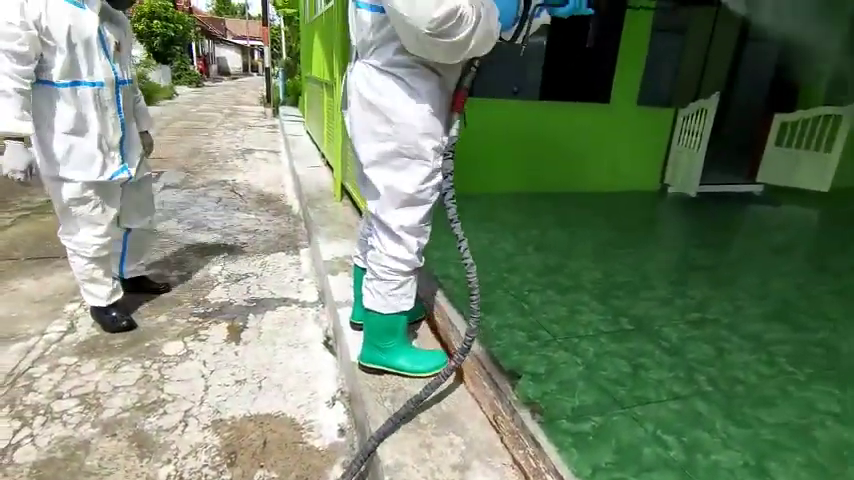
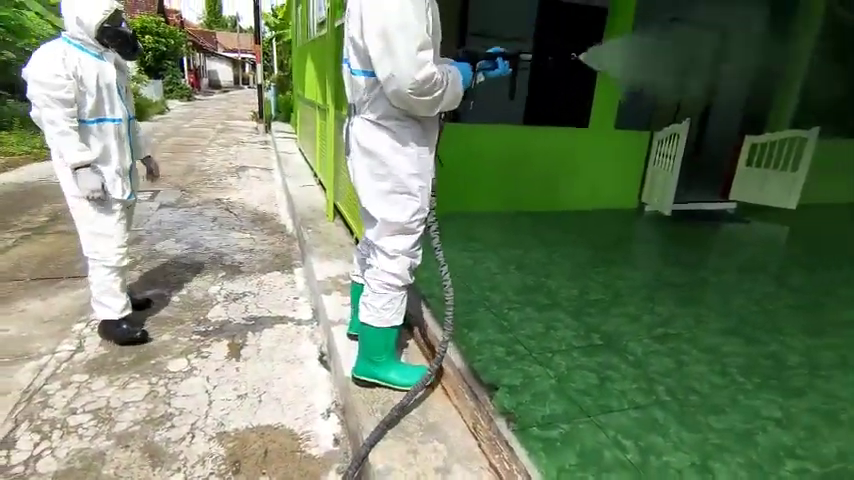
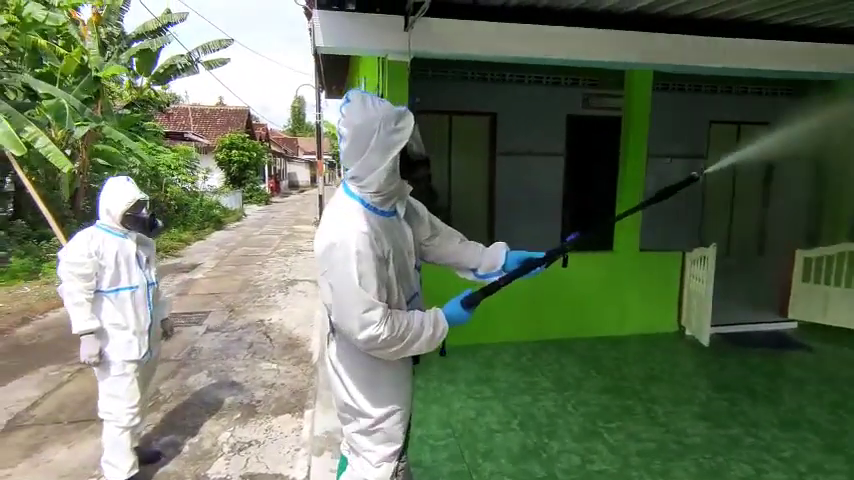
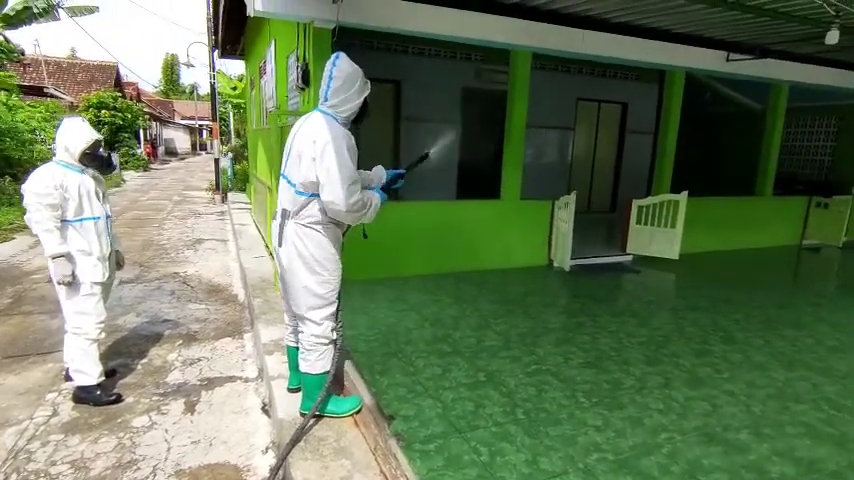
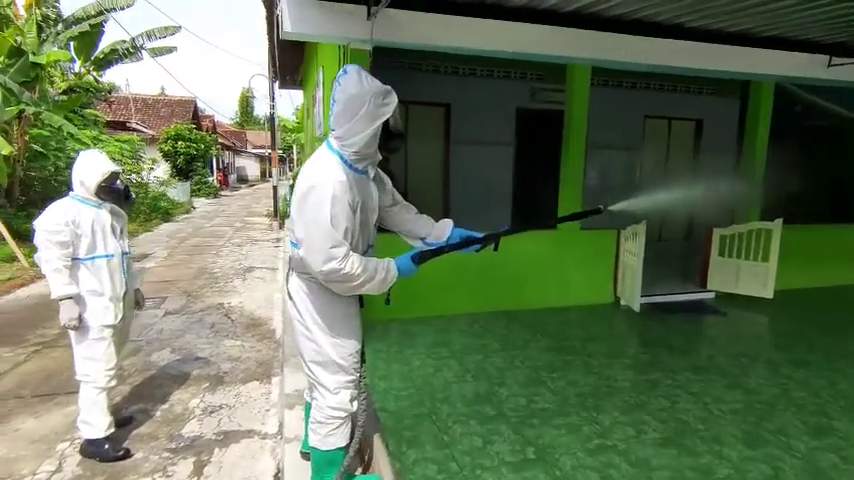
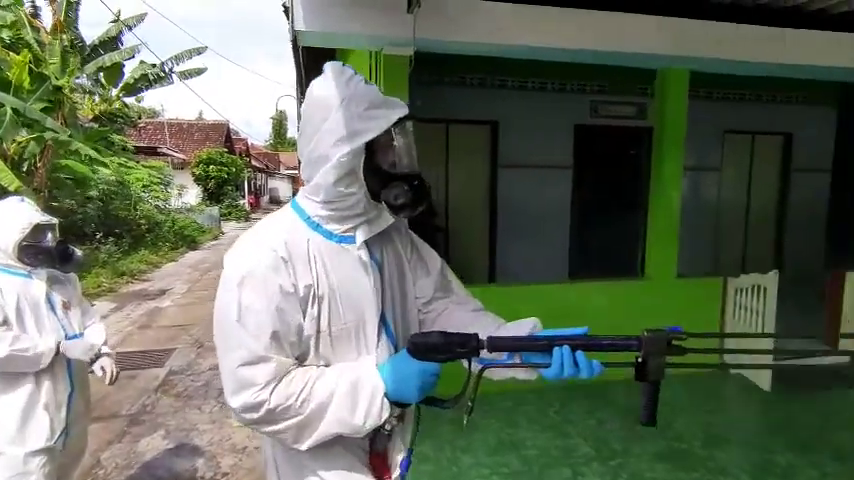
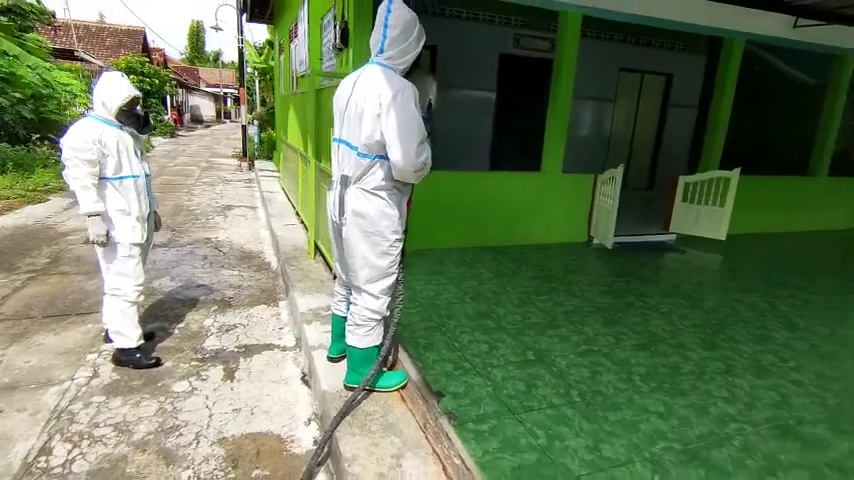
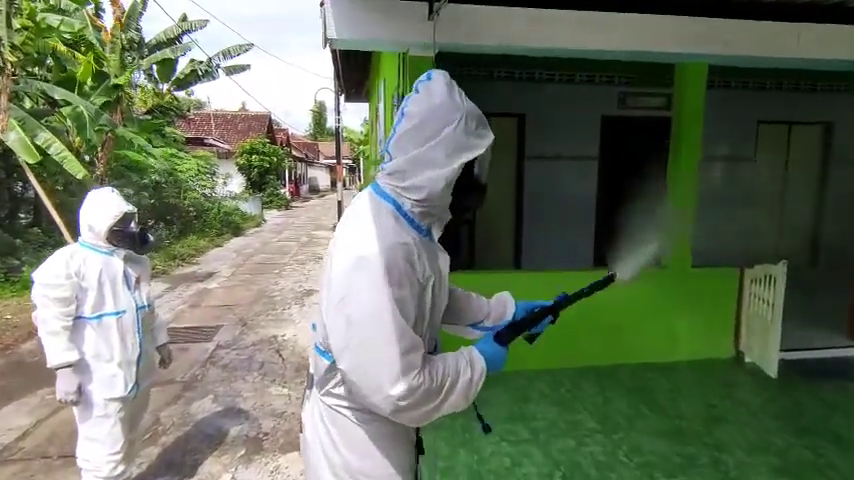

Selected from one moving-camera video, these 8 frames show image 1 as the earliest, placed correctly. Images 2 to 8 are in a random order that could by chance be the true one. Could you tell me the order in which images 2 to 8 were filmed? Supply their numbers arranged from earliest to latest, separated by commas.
2, 7, 4, 5, 3, 8, 6
